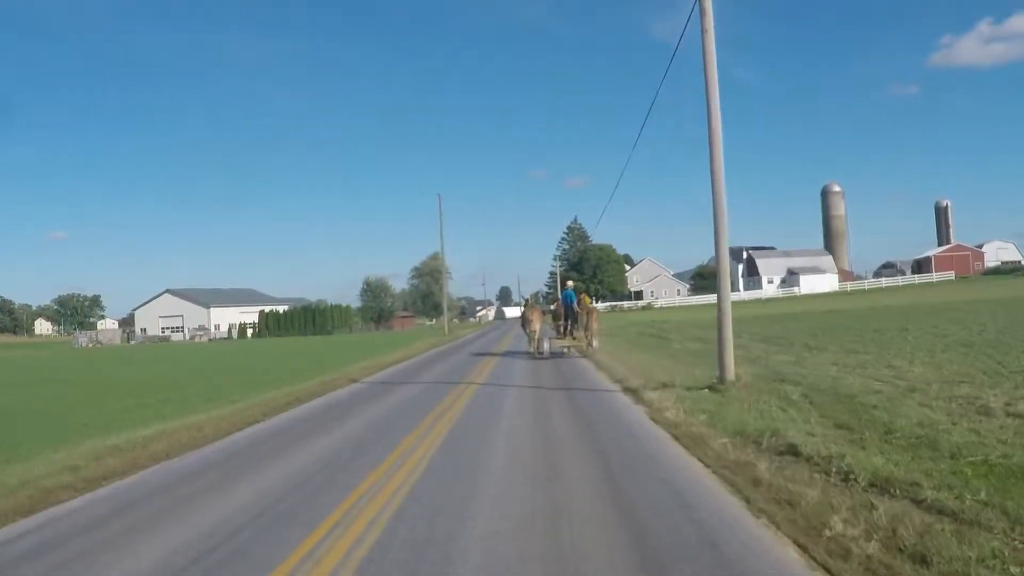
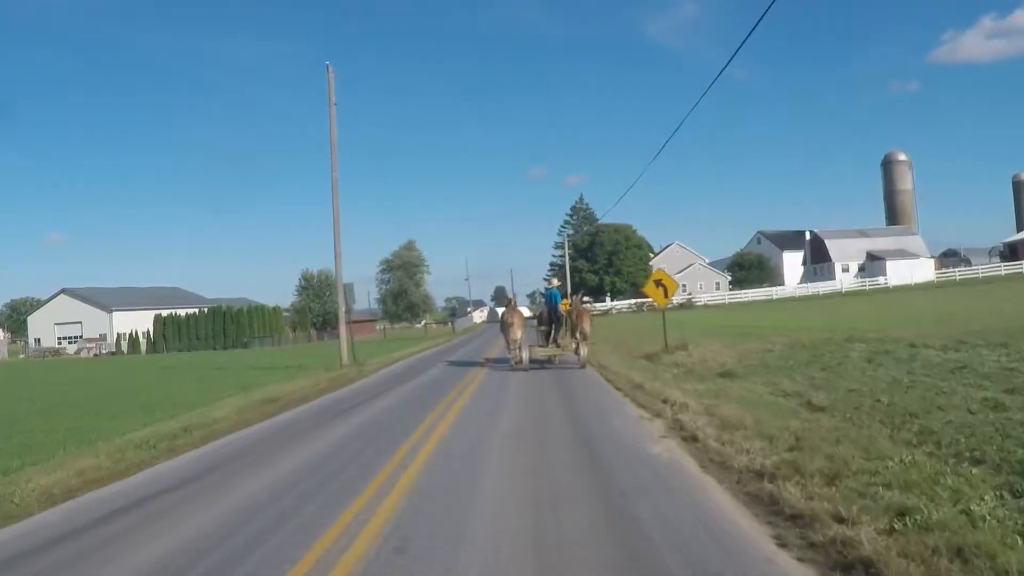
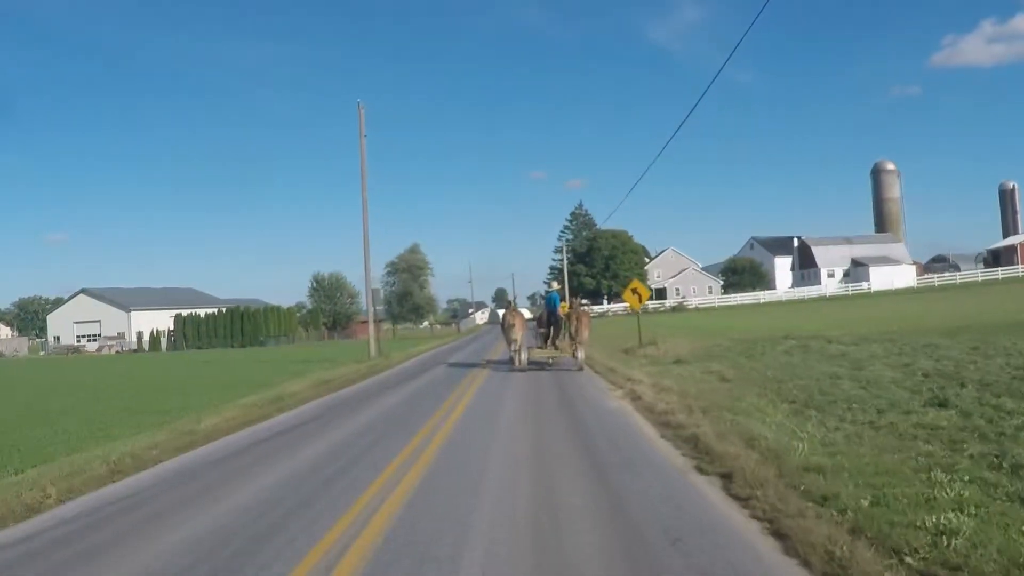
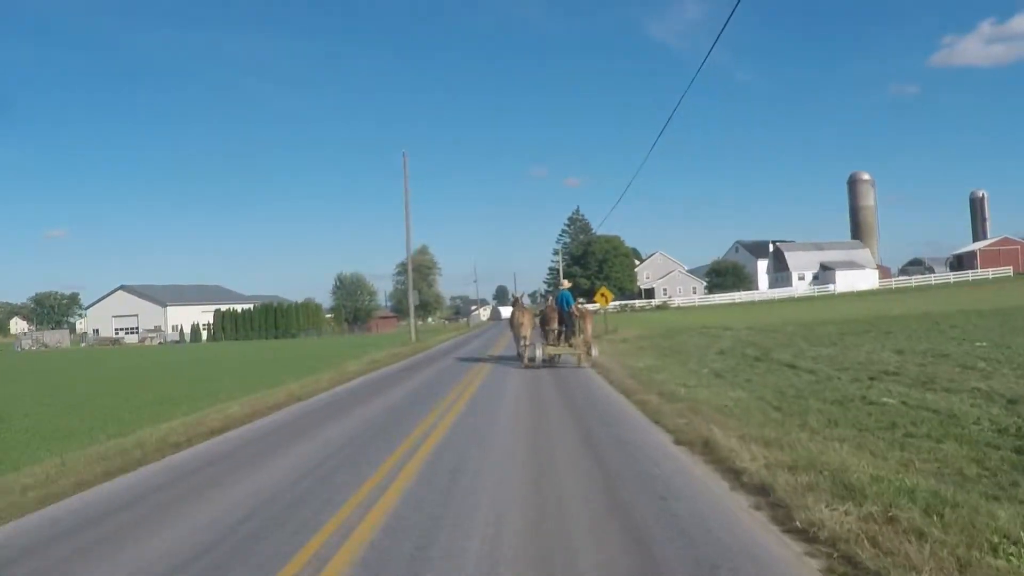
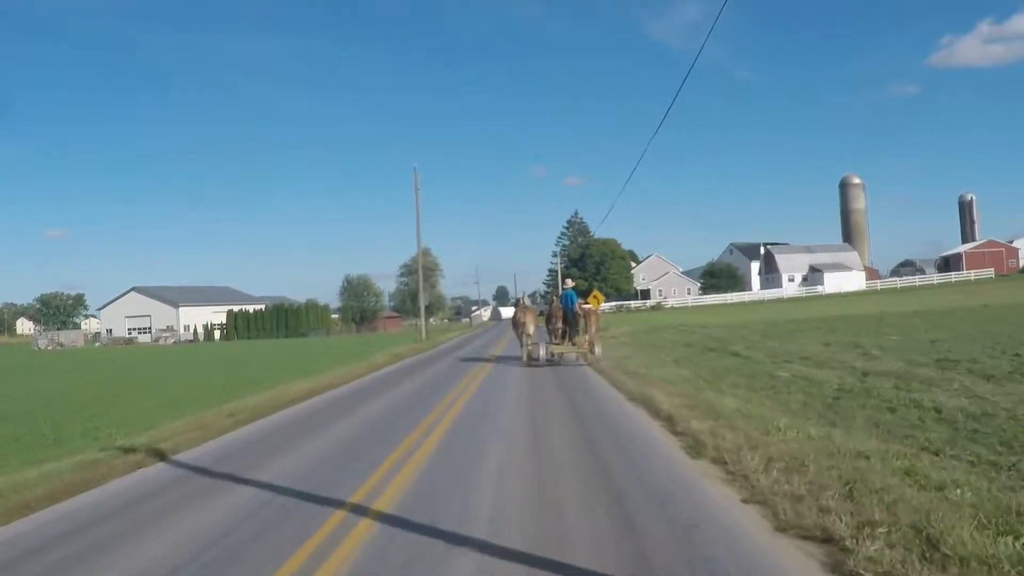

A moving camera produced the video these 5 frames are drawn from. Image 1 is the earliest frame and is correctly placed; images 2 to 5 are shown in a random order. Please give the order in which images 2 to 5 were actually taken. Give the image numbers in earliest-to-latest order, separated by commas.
5, 4, 3, 2
